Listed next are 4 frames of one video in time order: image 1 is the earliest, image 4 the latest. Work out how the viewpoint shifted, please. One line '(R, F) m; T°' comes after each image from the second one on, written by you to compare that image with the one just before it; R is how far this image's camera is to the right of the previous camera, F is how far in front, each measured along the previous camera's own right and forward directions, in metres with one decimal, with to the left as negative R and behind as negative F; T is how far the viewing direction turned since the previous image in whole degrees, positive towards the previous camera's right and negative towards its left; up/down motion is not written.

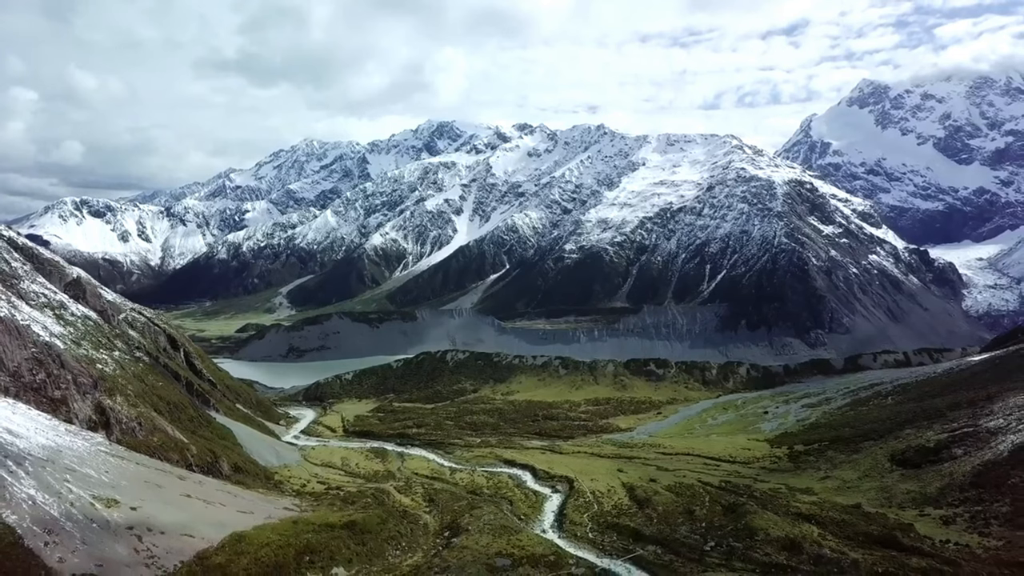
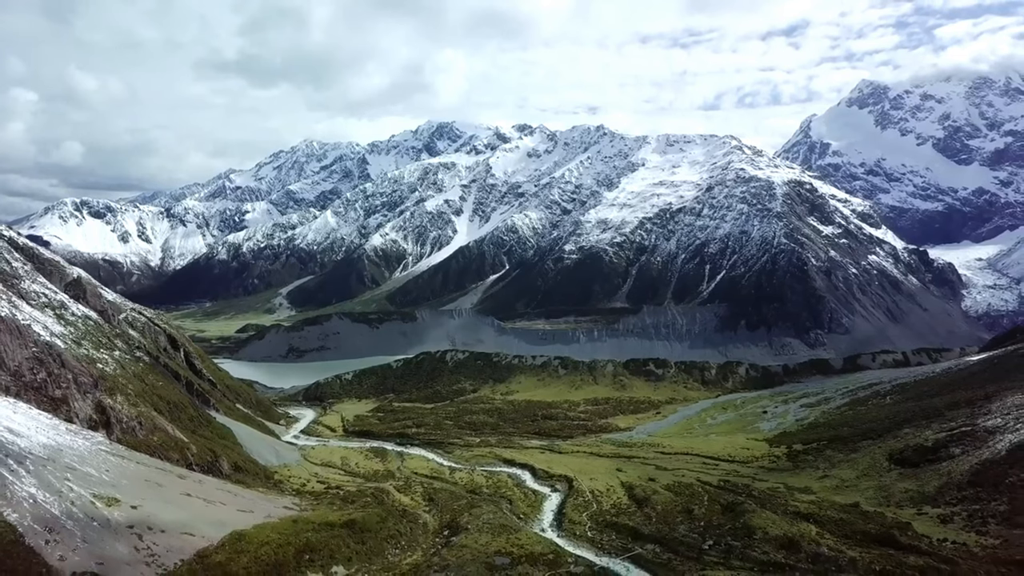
(+0.1, -0.2) m; 0°
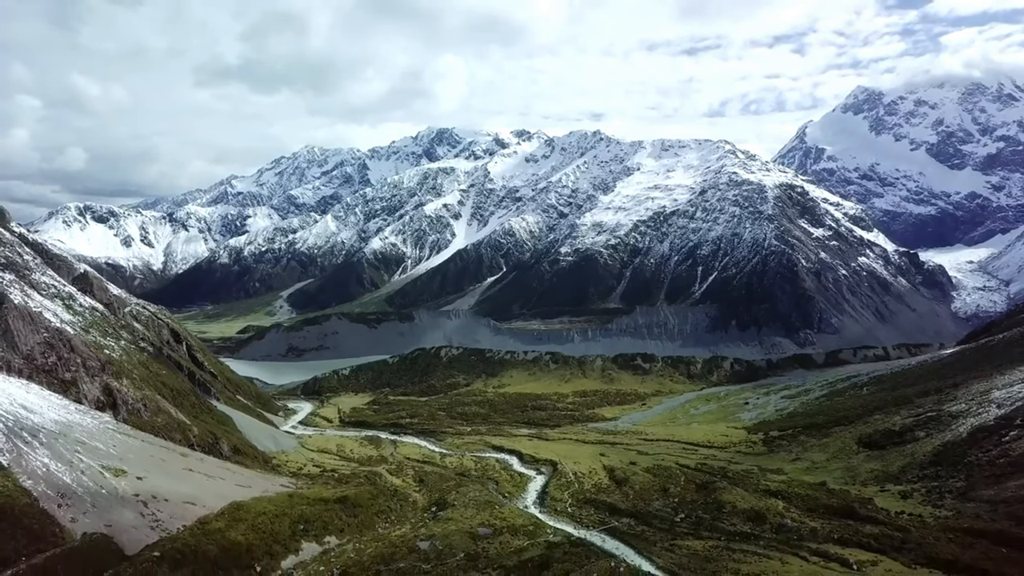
(+1.5, -3.6) m; 0°
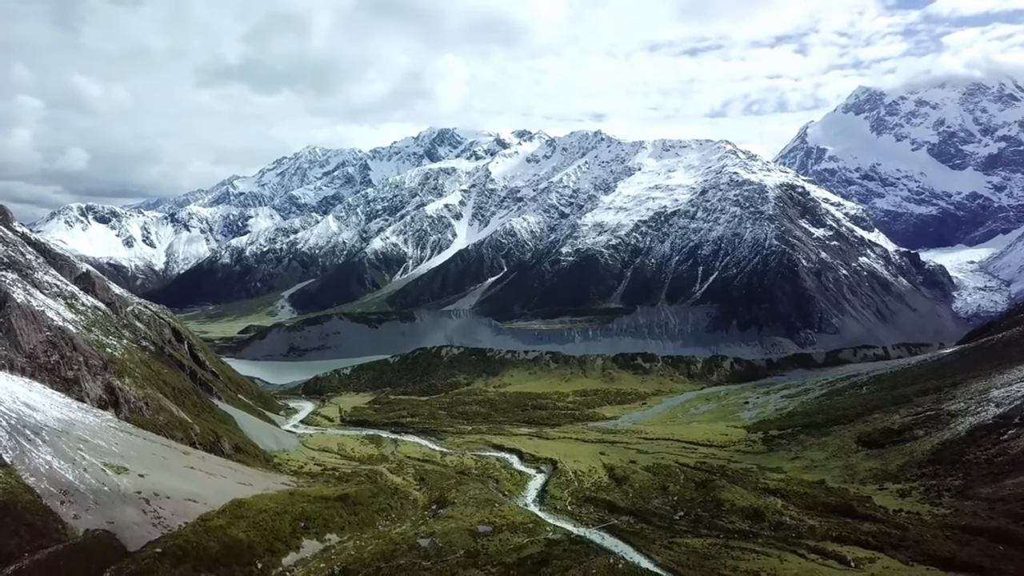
(+0.1, -0.3) m; 0°
